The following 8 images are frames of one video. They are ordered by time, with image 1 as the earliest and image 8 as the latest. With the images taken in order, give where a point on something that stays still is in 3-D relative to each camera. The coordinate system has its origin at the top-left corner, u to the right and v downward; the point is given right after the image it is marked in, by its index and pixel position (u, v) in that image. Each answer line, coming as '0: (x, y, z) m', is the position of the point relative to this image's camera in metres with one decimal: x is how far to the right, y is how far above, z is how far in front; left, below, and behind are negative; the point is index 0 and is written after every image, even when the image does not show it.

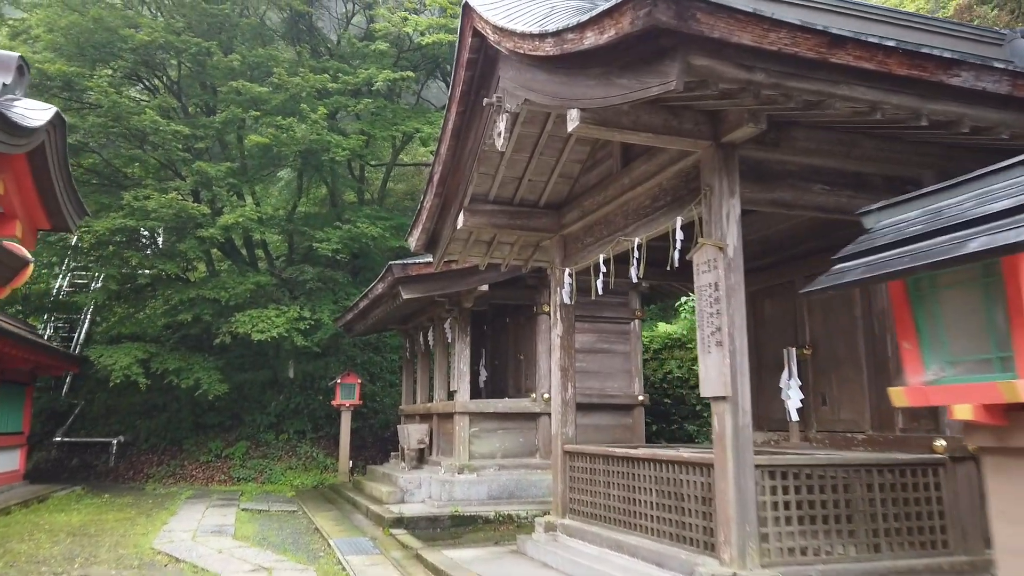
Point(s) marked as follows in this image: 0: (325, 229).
0: (-3.4, +1.1, +14.0) m
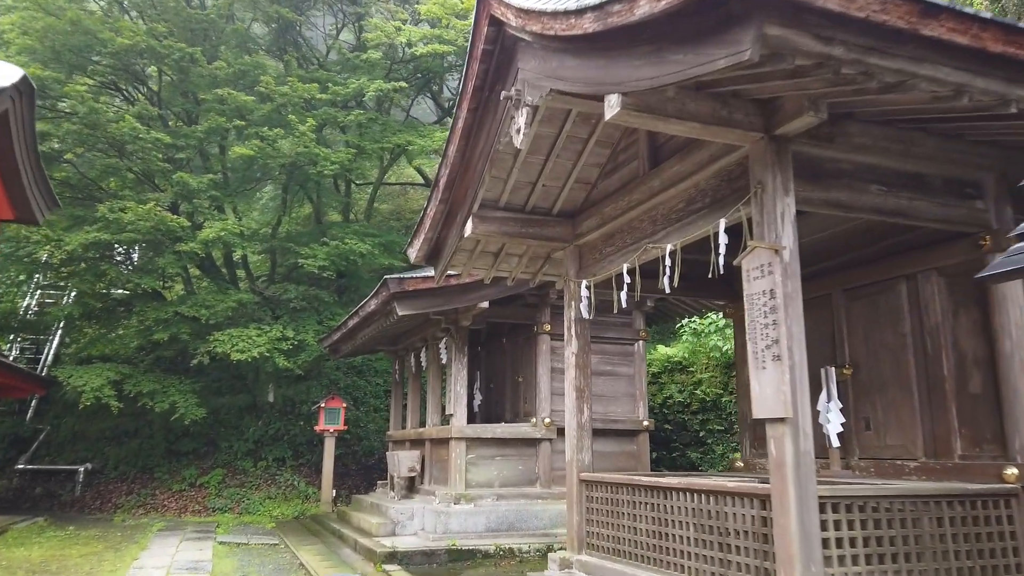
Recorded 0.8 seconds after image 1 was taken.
0: (-3.5, +0.8, +13.5) m
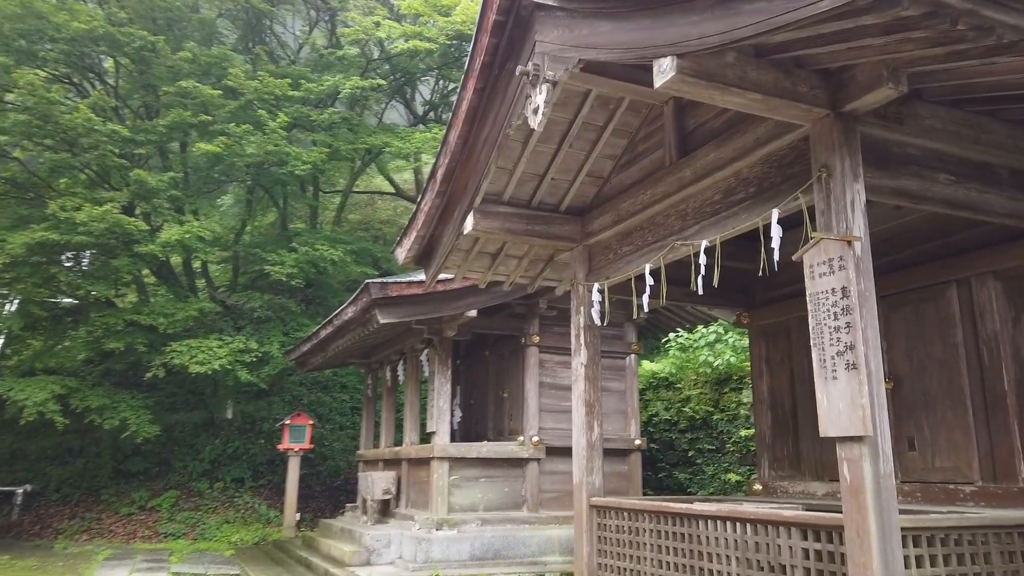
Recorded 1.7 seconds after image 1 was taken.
0: (-3.9, +0.6, +12.7) m
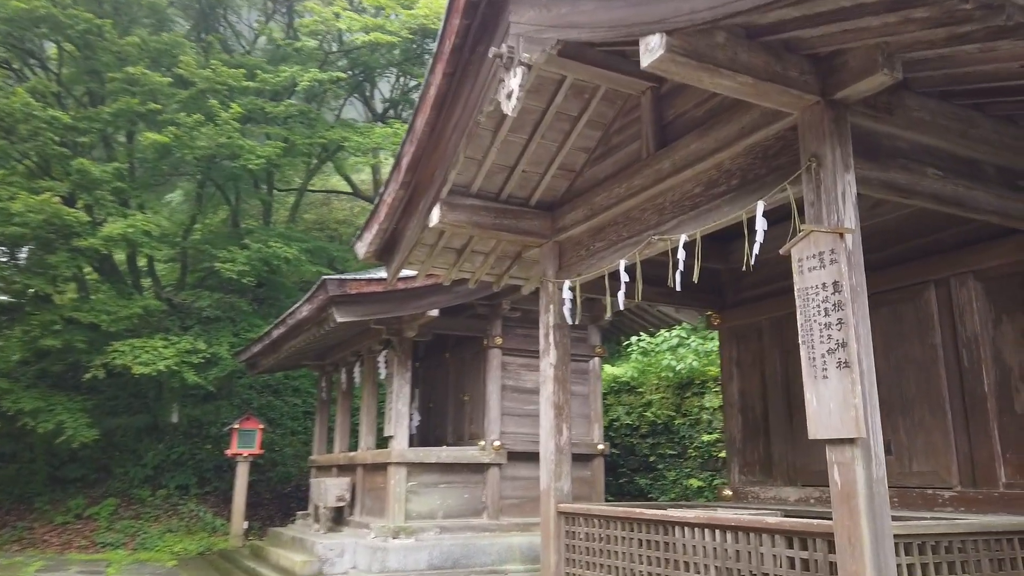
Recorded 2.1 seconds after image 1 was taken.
0: (-4.6, +0.6, +12.3) m
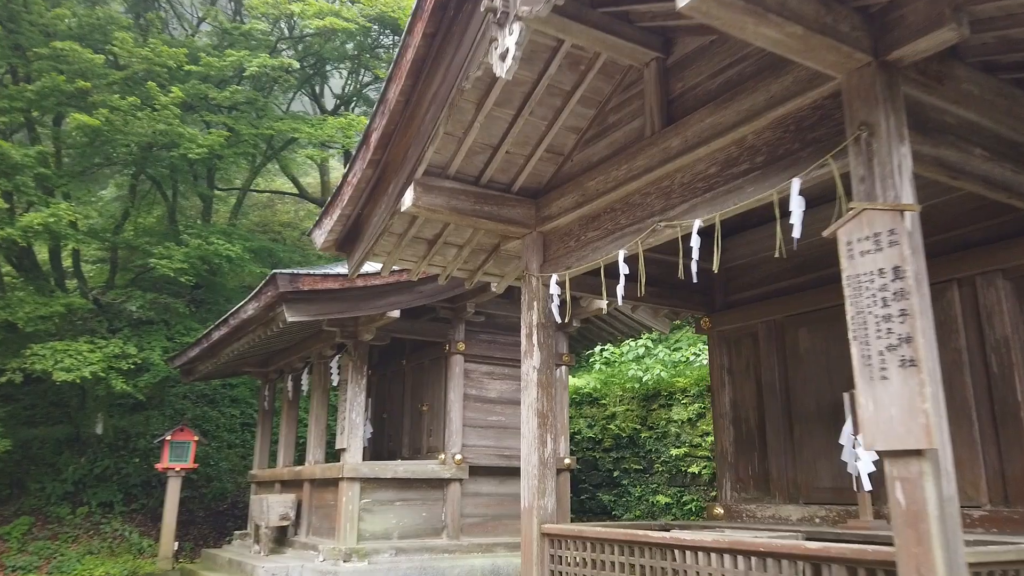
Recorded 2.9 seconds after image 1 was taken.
0: (-5.2, +0.6, +11.4) m
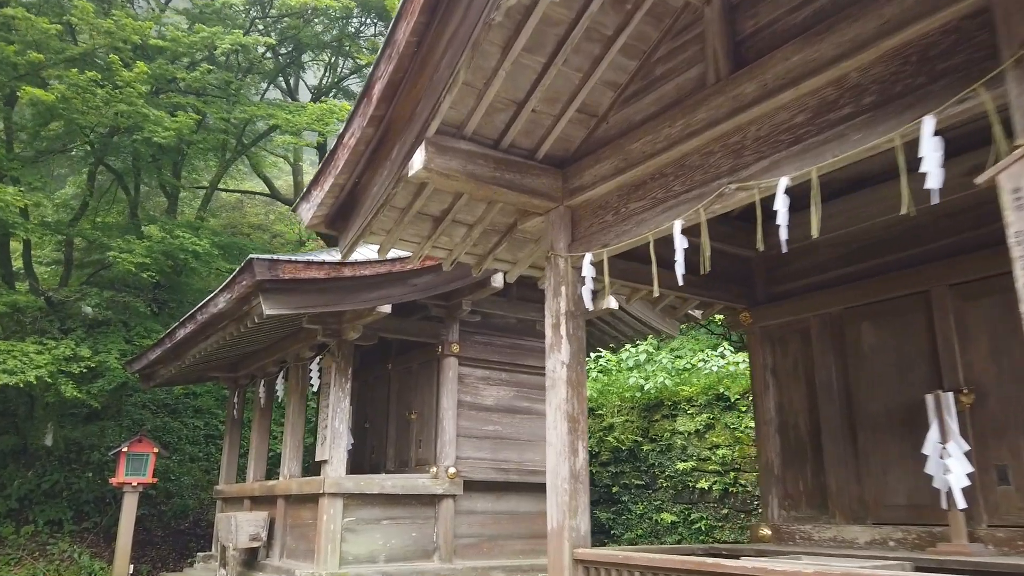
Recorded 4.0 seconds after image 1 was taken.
0: (-5.3, +0.7, +10.5) m
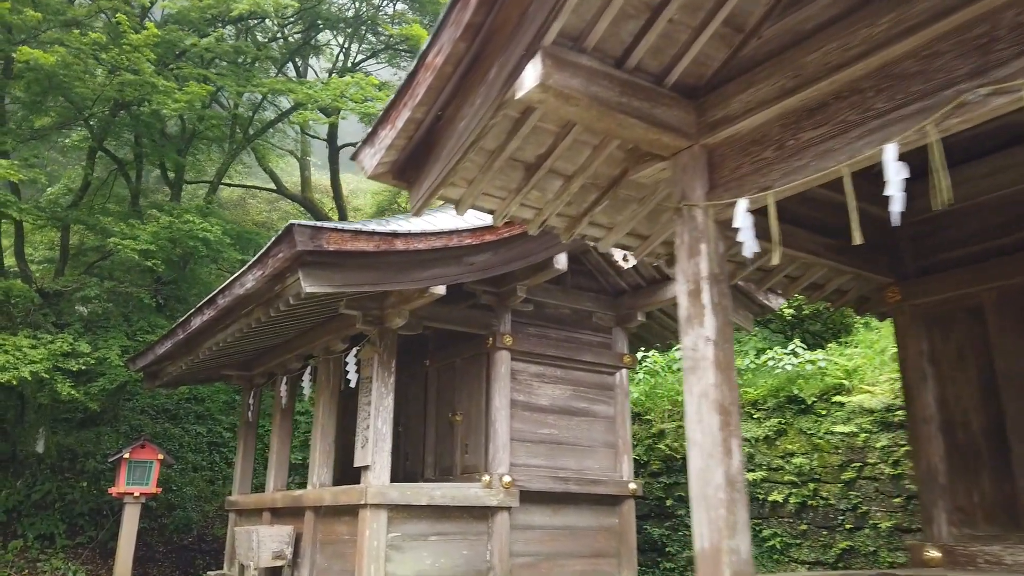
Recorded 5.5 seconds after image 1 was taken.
0: (-4.8, +0.8, +9.6) m
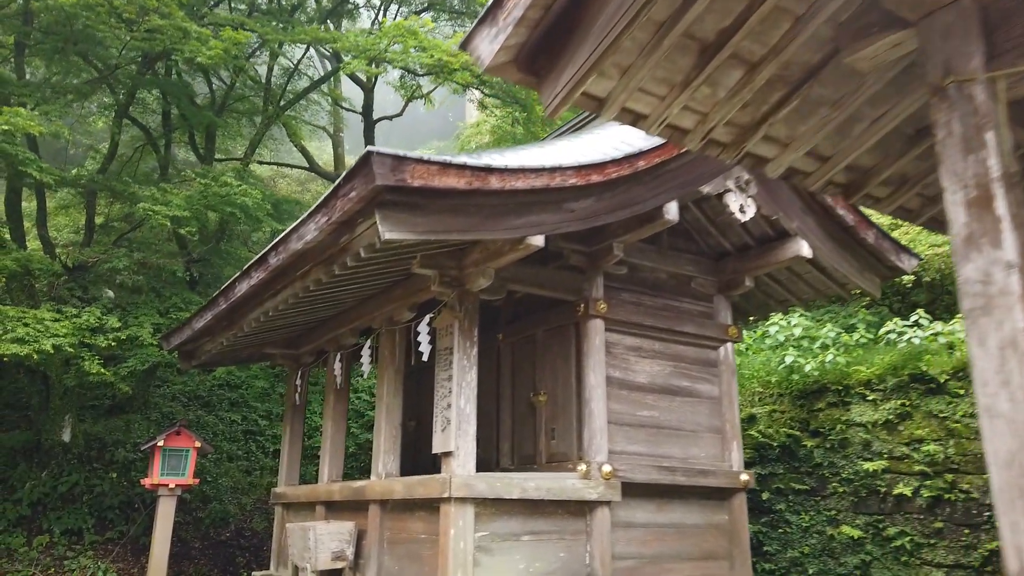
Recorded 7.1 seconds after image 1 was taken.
0: (-4.1, +1.1, +8.8) m
